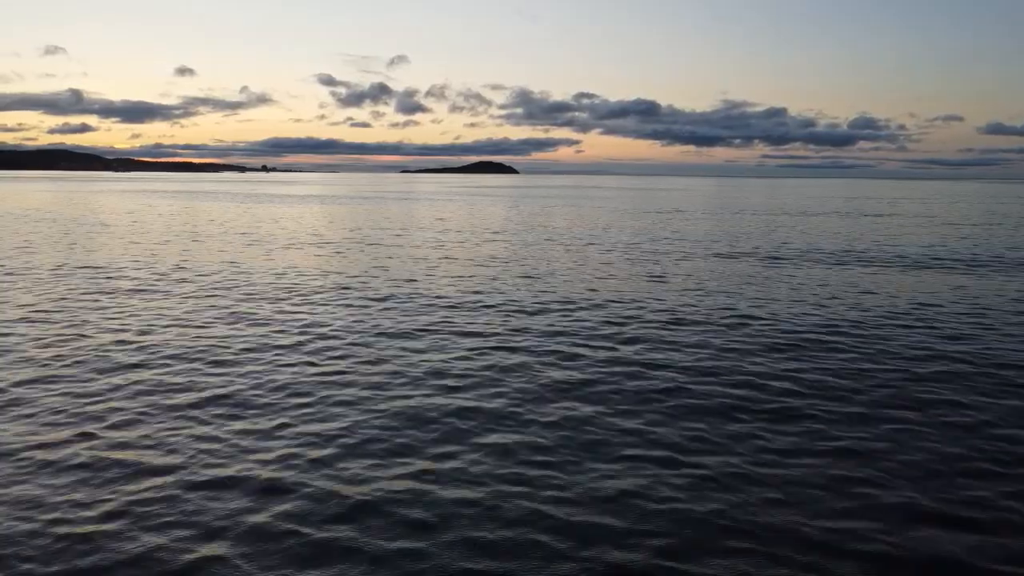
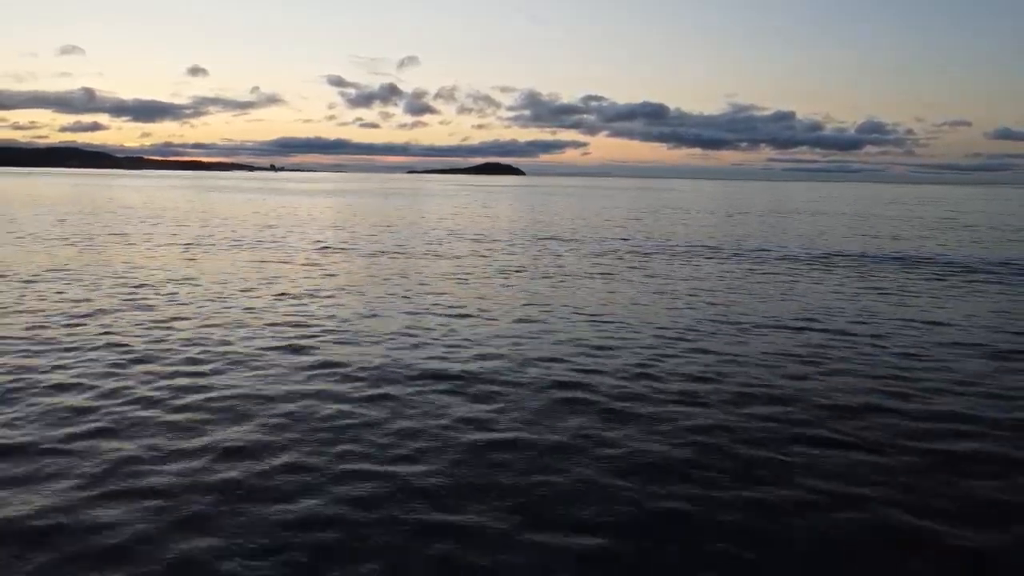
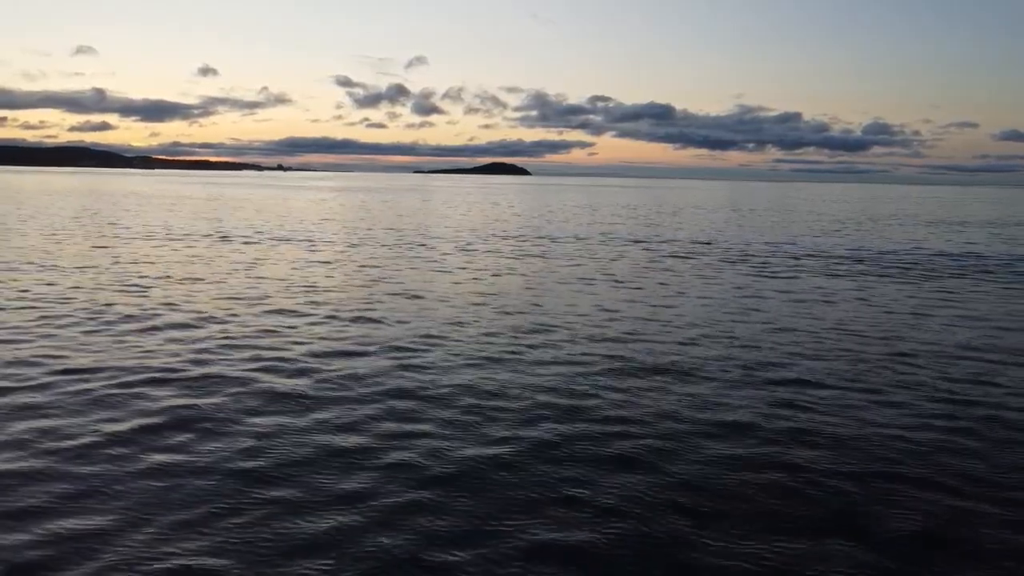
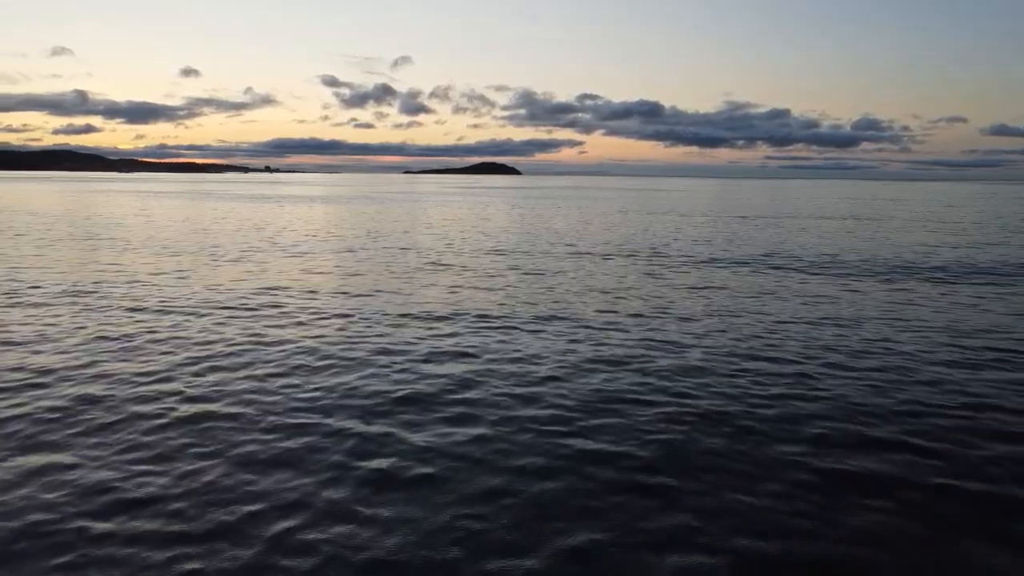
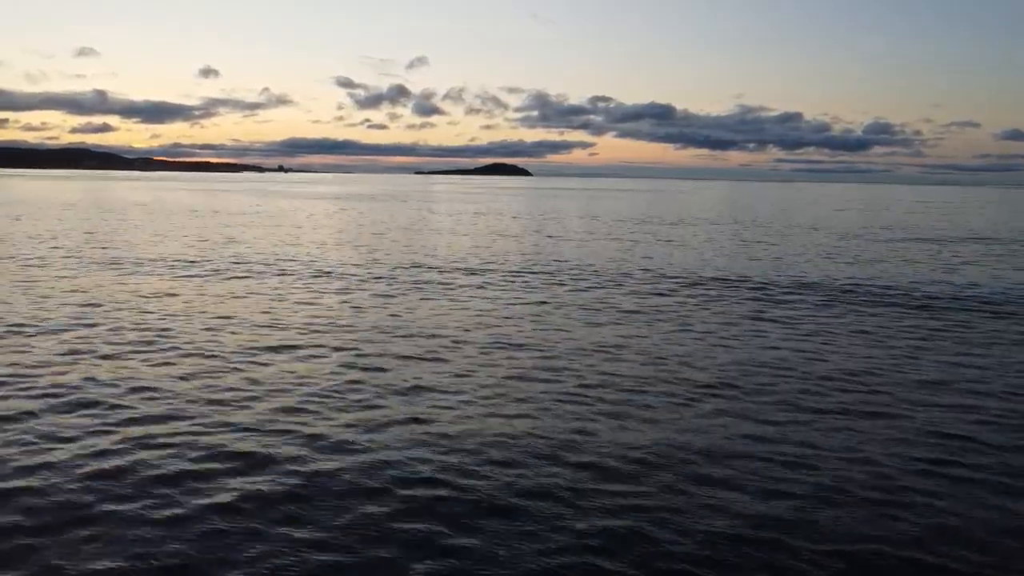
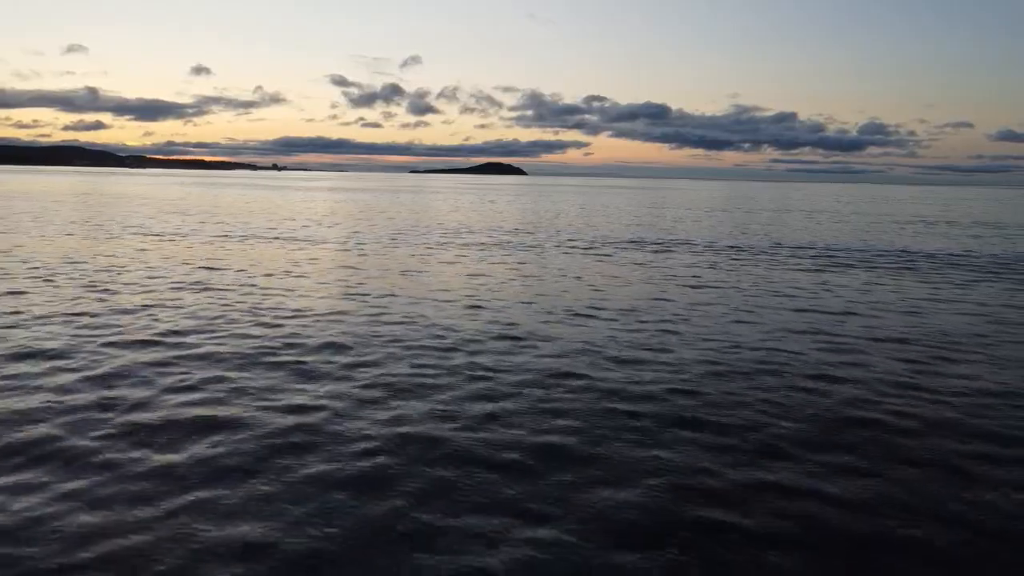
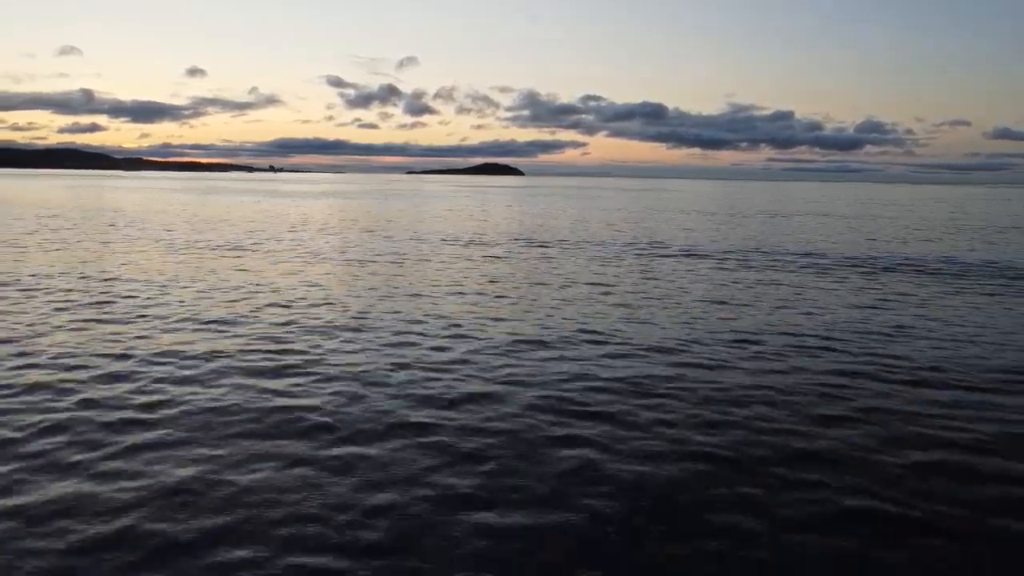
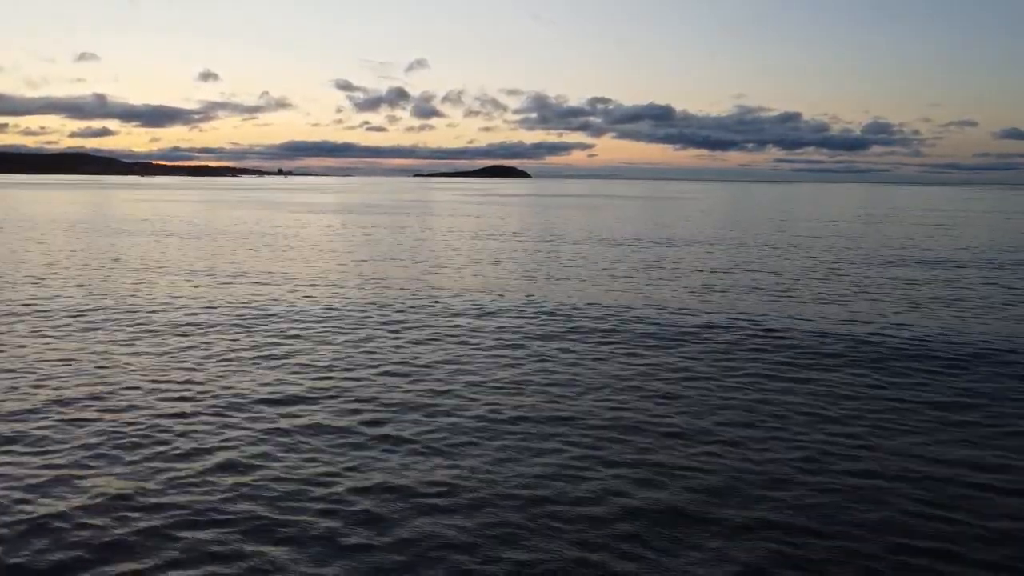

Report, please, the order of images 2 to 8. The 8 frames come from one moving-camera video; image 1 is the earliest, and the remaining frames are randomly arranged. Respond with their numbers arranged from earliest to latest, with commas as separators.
4, 7, 2, 6, 3, 5, 8
